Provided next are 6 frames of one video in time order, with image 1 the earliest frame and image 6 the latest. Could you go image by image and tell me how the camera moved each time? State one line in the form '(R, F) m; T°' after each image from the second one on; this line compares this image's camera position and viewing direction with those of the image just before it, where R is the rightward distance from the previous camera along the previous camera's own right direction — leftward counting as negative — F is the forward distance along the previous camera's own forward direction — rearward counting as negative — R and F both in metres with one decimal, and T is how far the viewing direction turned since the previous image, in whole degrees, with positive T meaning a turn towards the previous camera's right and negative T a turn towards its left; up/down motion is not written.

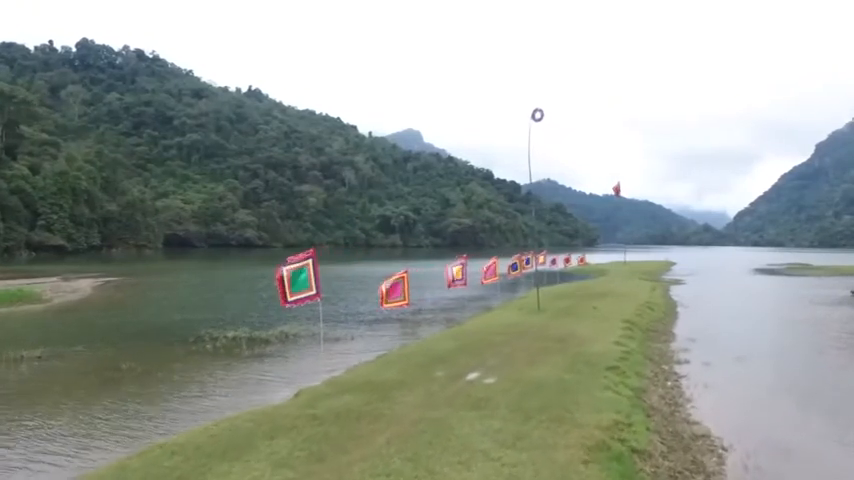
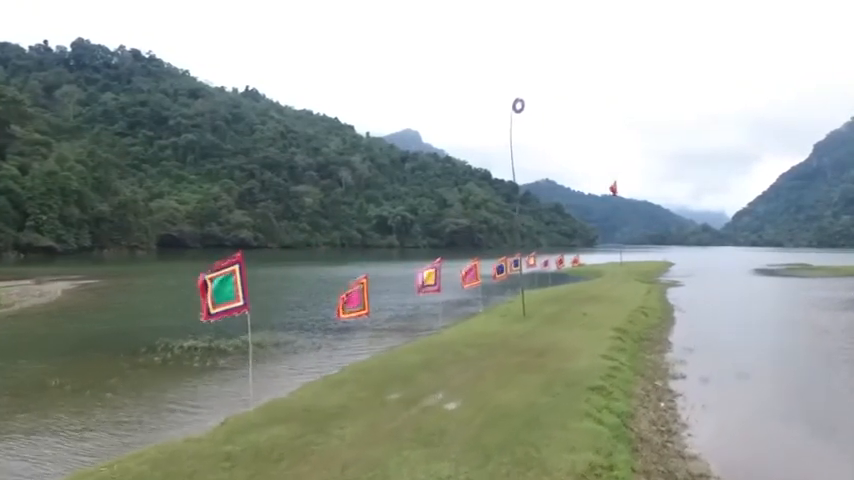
(+0.9, +2.0) m; 0°
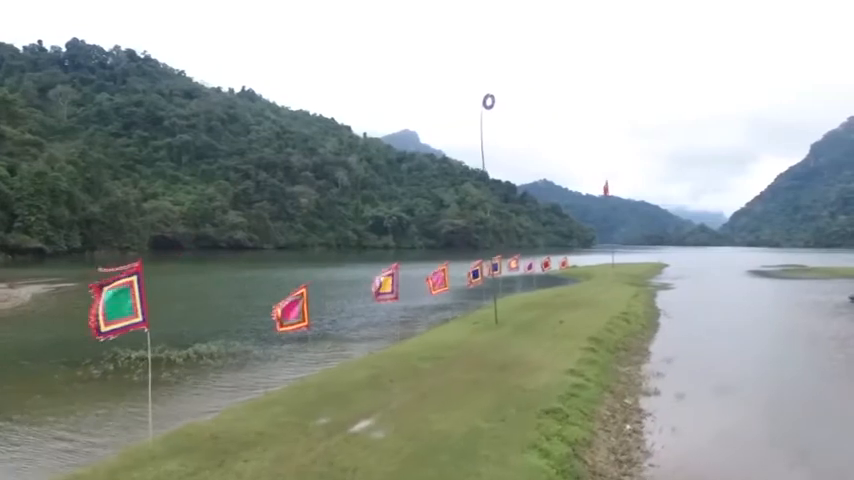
(+1.2, +1.4) m; 0°
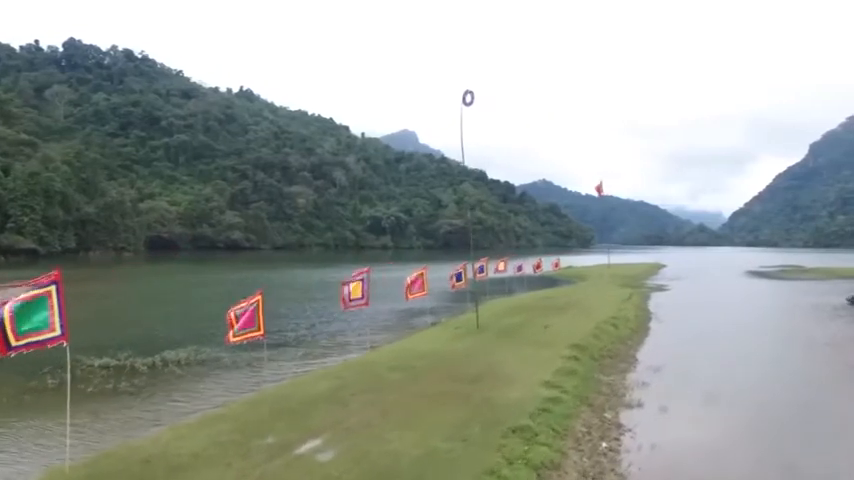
(+0.7, +0.9) m; 0°
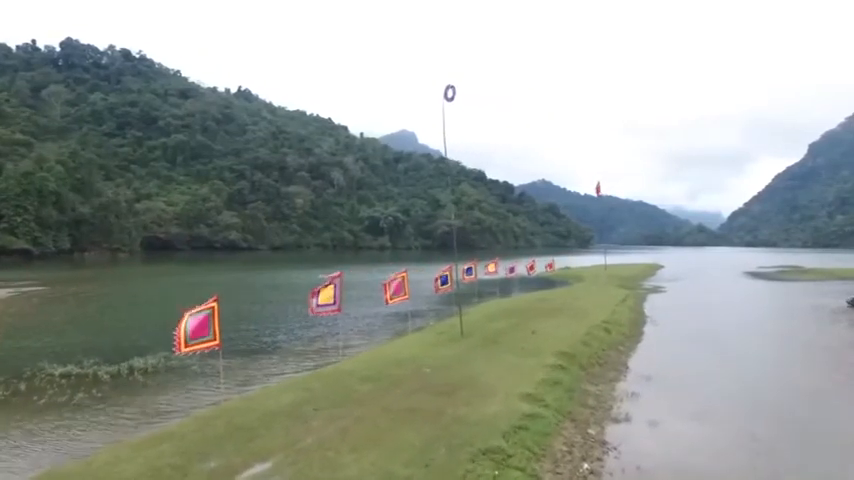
(+0.6, +1.0) m; 0°
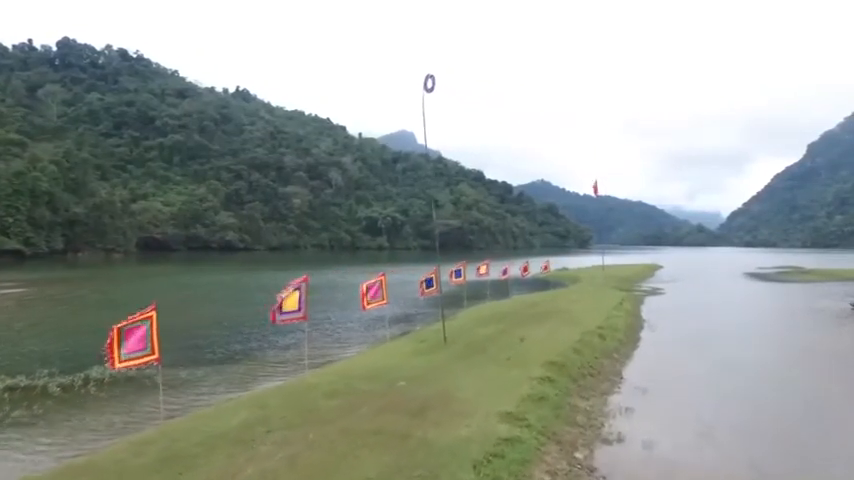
(+0.6, +1.5) m; 0°
